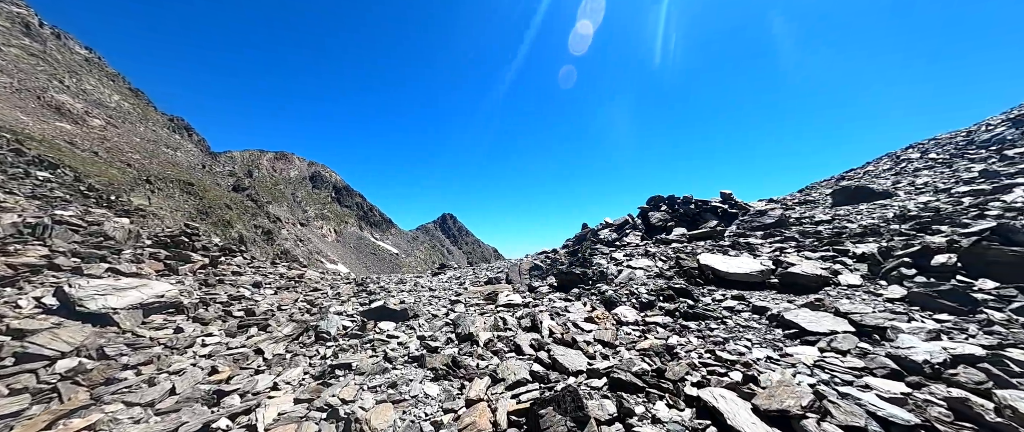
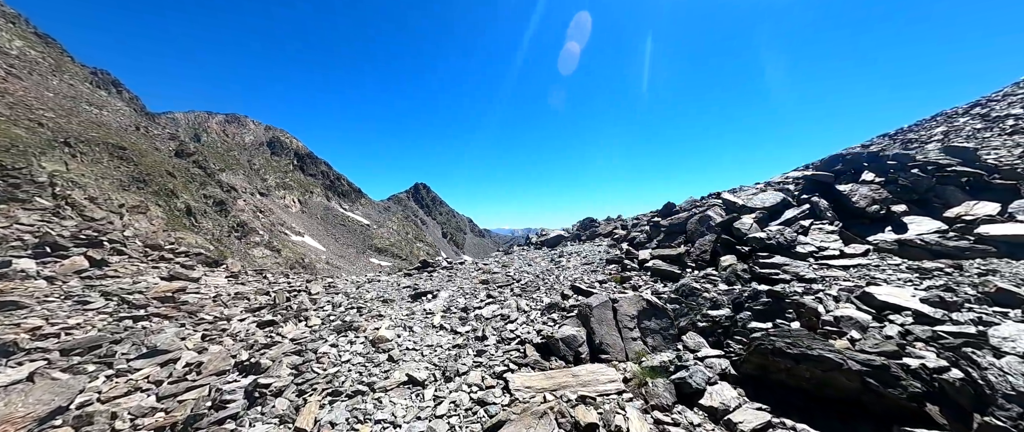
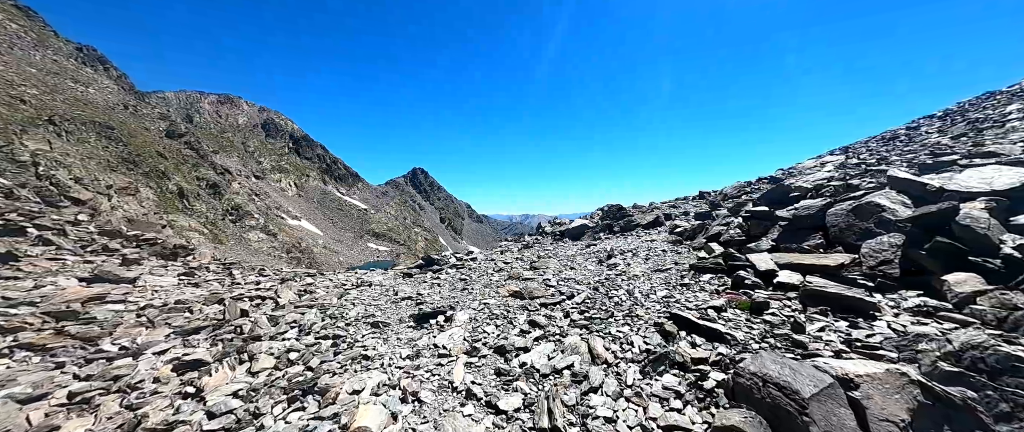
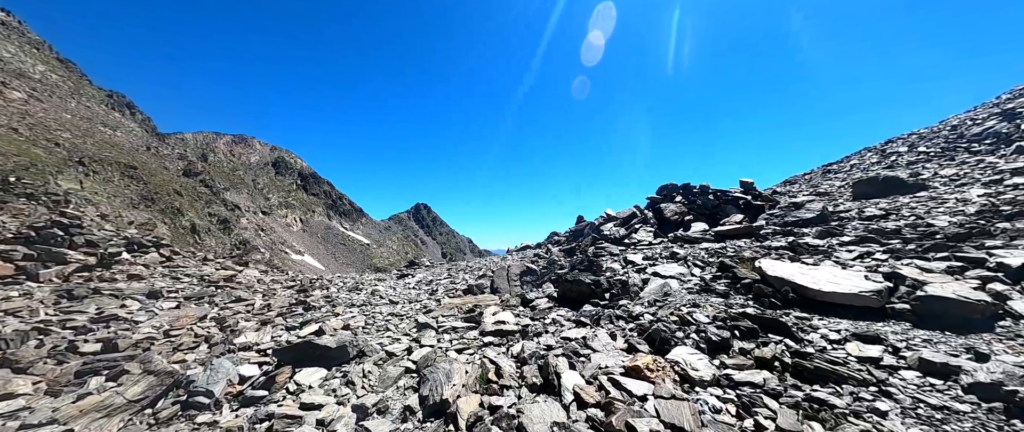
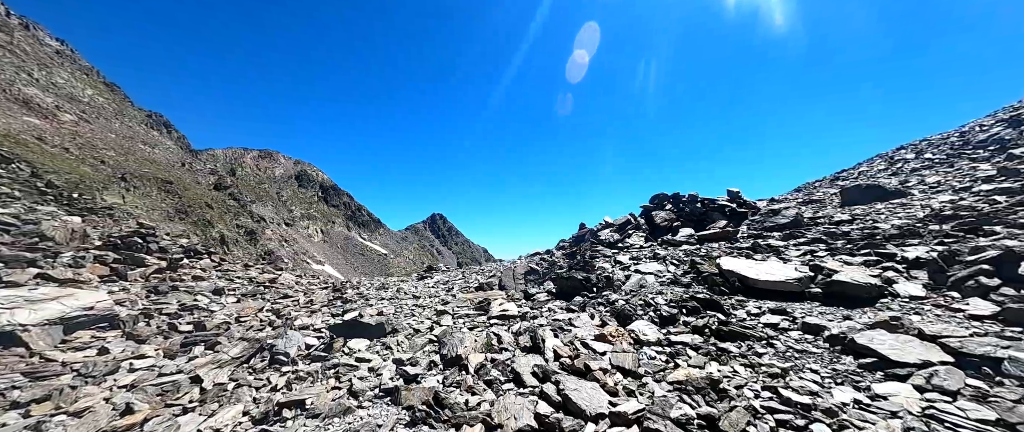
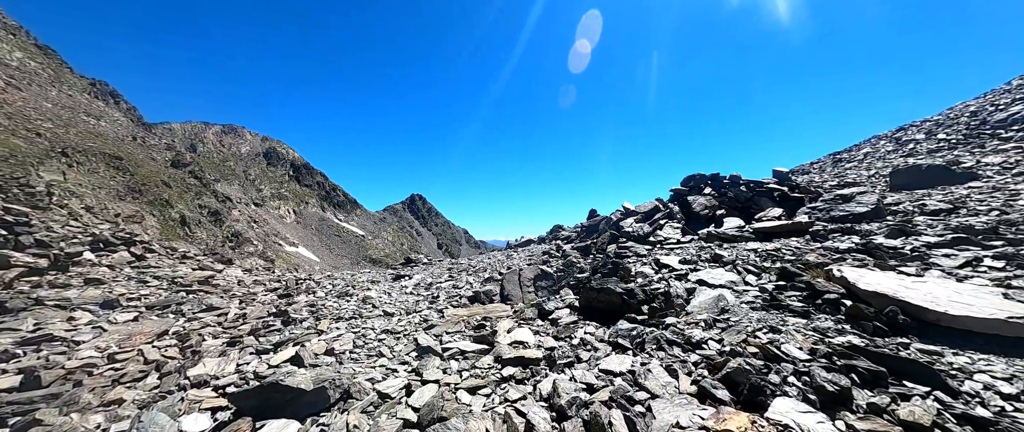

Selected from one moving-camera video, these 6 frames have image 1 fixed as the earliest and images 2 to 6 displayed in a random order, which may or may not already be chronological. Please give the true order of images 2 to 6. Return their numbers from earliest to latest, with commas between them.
5, 4, 6, 2, 3
